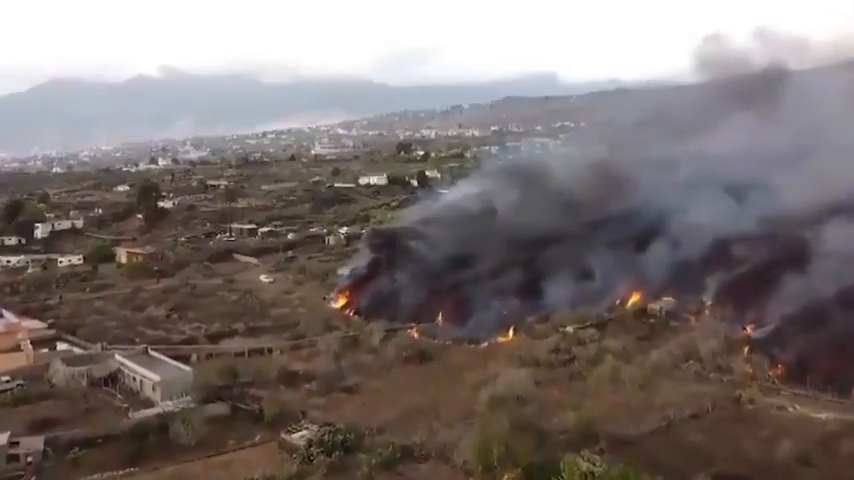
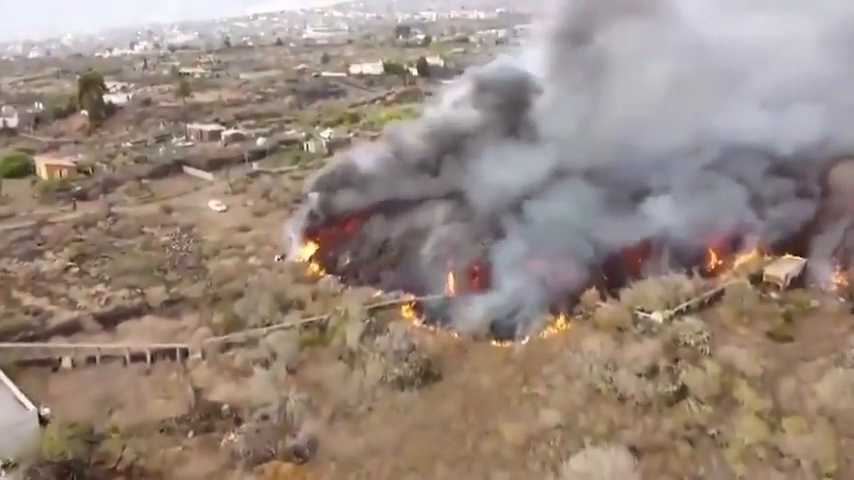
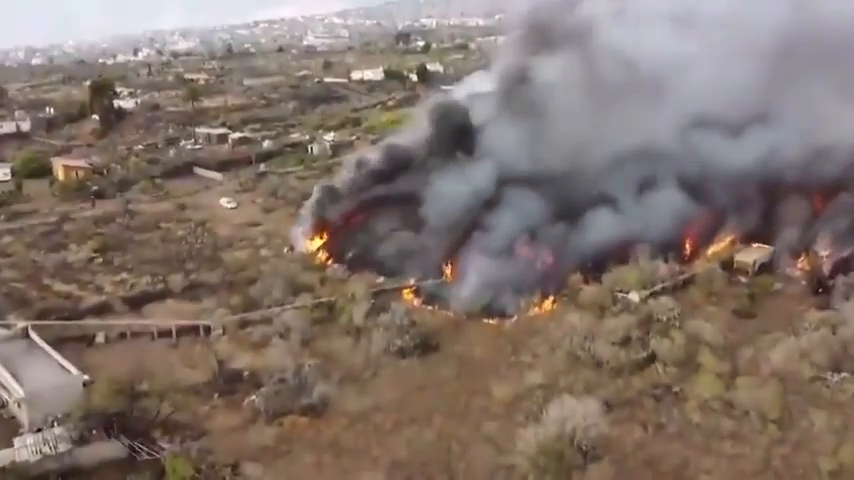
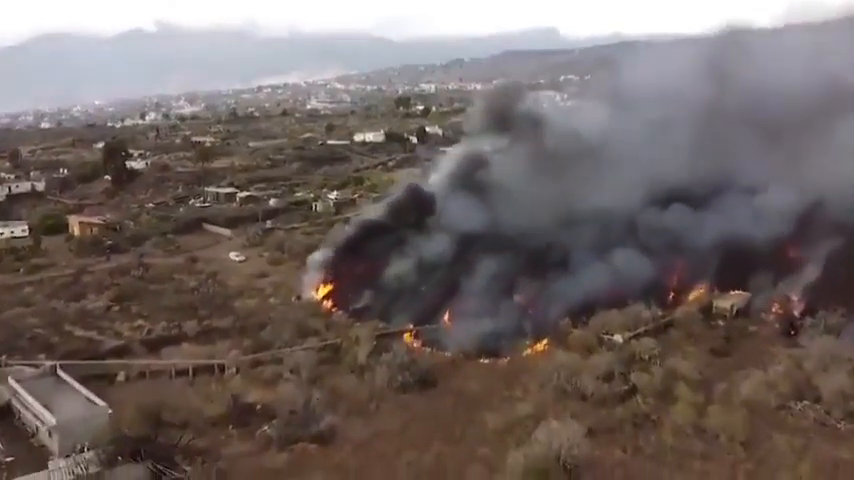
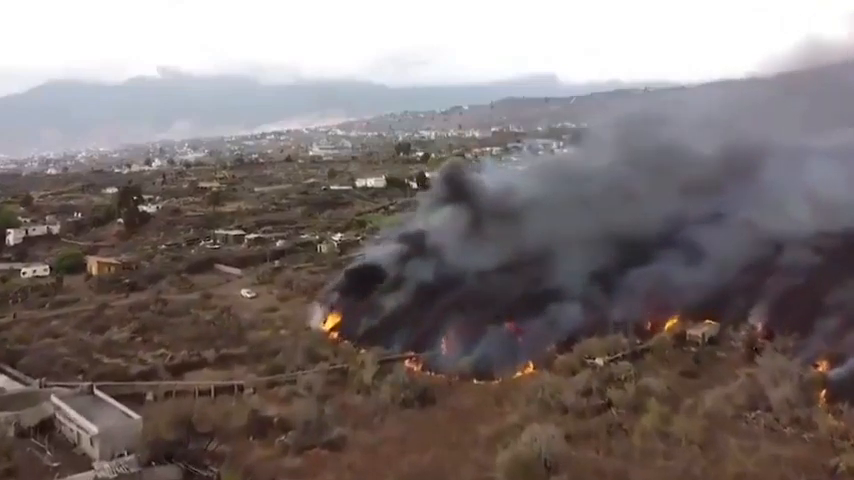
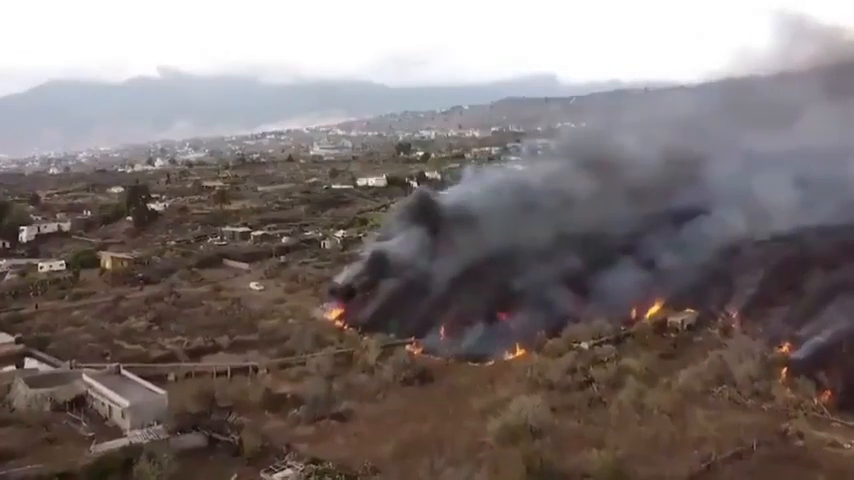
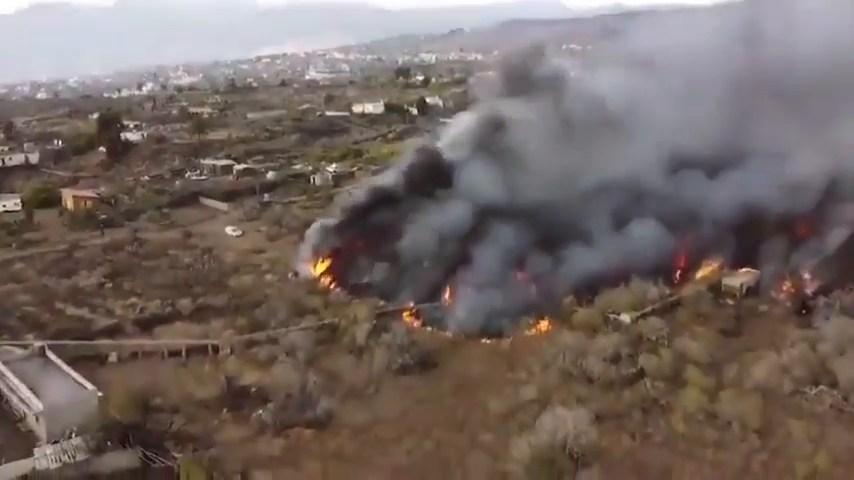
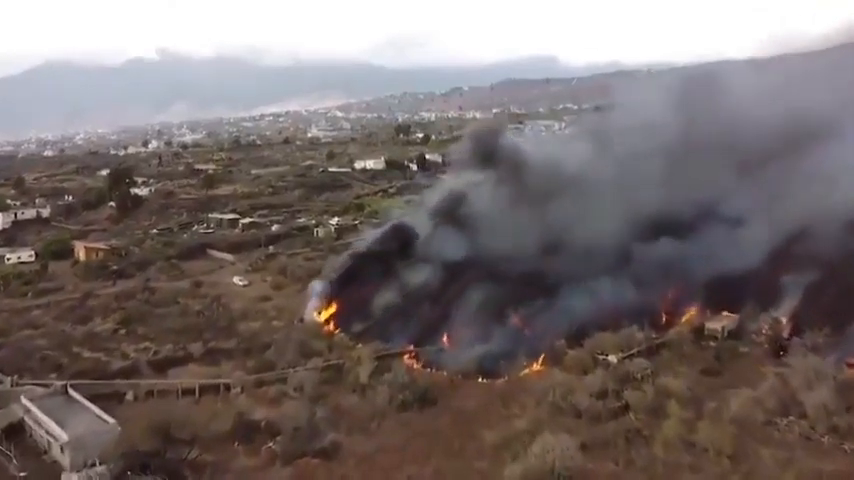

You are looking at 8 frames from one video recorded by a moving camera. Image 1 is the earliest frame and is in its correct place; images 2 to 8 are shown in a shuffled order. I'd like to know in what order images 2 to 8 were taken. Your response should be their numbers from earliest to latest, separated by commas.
6, 5, 8, 4, 7, 3, 2
